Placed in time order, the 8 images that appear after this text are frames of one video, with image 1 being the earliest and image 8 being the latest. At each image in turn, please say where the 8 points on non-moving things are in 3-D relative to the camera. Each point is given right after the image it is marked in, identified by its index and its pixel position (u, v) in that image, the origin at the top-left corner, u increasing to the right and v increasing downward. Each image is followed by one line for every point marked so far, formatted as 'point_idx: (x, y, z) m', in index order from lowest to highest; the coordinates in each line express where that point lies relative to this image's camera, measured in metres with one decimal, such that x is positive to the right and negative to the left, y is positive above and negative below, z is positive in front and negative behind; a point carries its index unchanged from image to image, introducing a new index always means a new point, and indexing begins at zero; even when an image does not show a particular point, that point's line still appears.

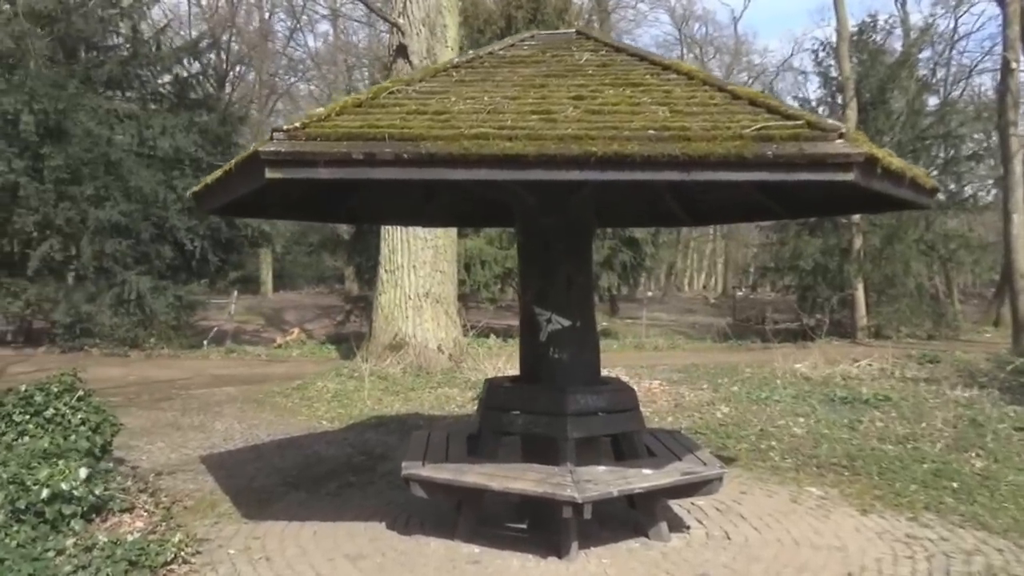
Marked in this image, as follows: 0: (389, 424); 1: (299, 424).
0: (-1.5, -1.7, +11.4) m
1: (-2.7, -1.8, +11.8) m
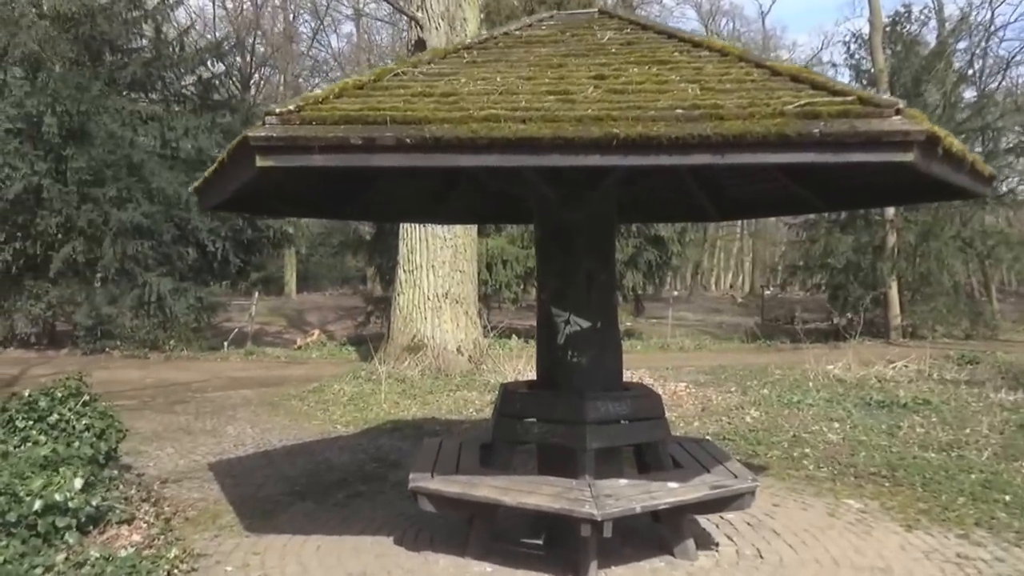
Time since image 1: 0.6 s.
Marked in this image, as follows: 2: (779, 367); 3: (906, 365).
0: (-1.3, -1.7, +11.0) m
1: (-2.5, -1.8, +11.4) m
2: (+5.2, -1.6, +17.9) m
3: (+7.3, -1.4, +17.0) m
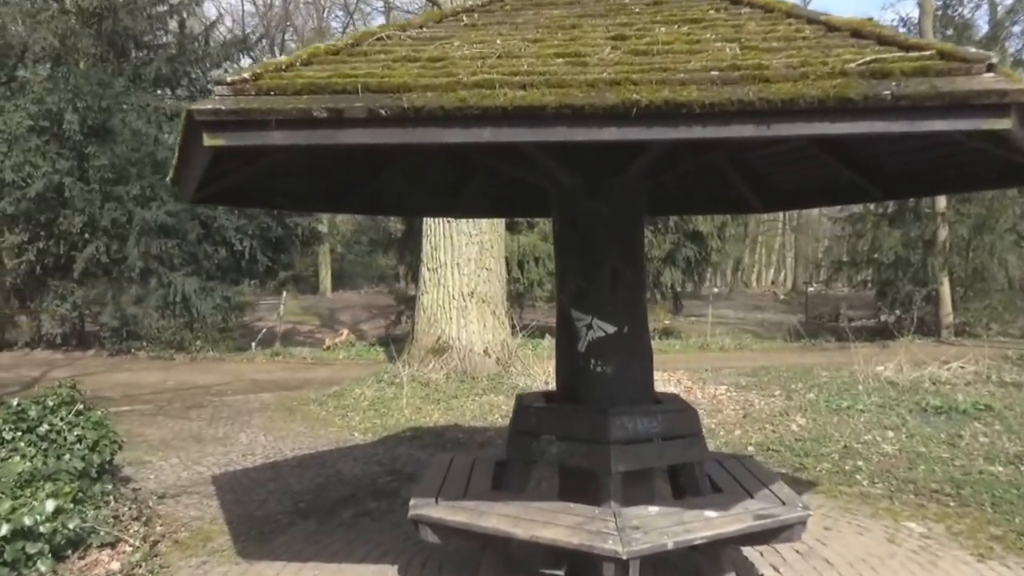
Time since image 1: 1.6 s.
0: (-1.0, -1.7, +10.4) m
1: (-2.2, -1.8, +10.8) m
2: (+5.8, -1.5, +17.0) m
3: (+7.9, -1.4, +16.0) m
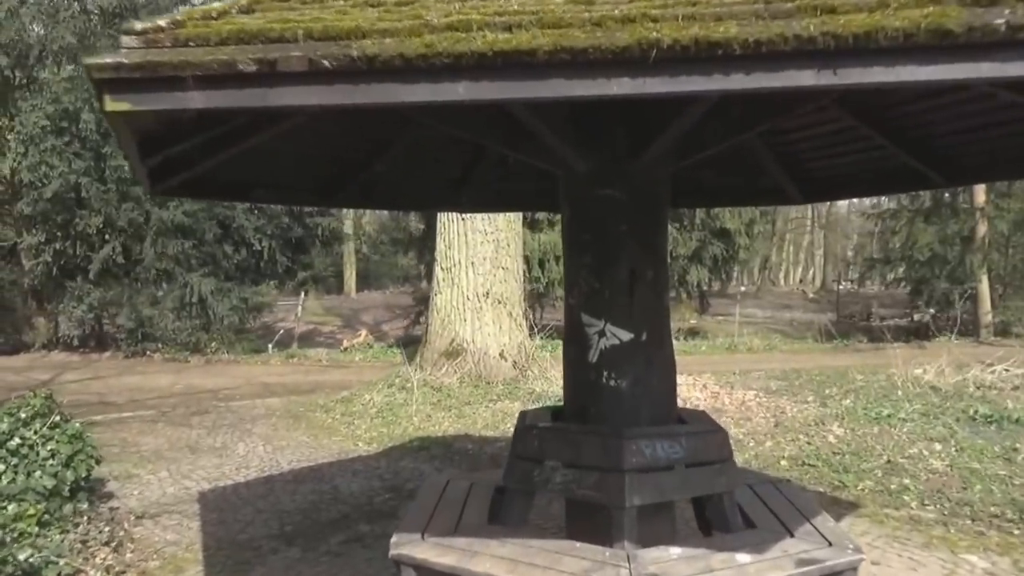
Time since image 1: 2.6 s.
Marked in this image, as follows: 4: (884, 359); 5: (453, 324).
0: (-0.8, -1.7, +9.7) m
1: (-2.0, -1.8, +10.2) m
2: (+6.2, -1.5, +16.1) m
3: (+8.2, -1.3, +15.1) m
4: (+7.4, -1.4, +18.2) m
5: (-0.9, -0.5, +13.4) m
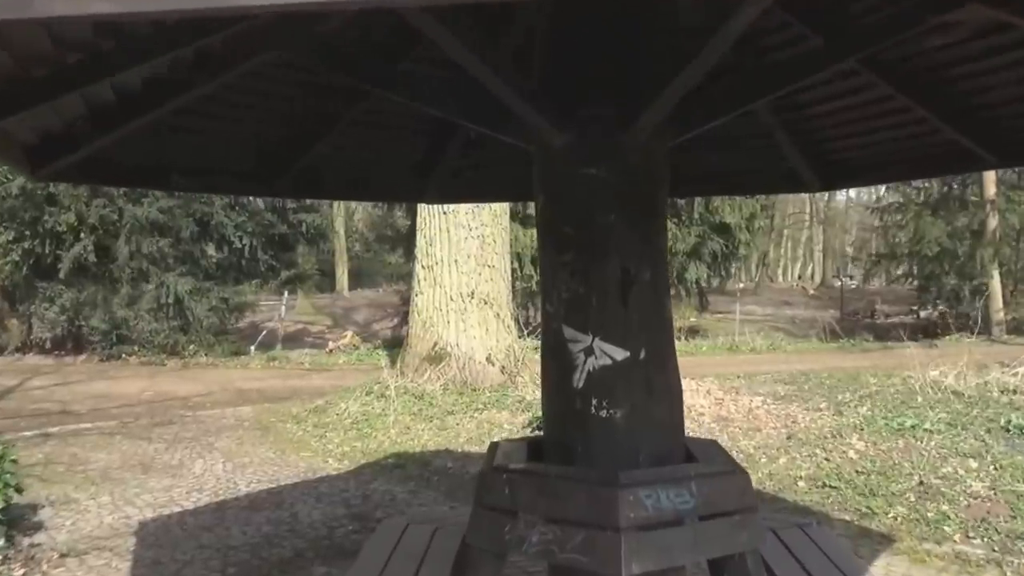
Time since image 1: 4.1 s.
0: (-1.0, -1.7, +8.7) m
1: (-2.1, -1.8, +9.2) m
2: (+6.0, -1.4, +15.2) m
3: (+8.0, -1.3, +14.1) m
4: (+7.3, -1.4, +17.2) m
5: (-1.0, -0.5, +12.4) m
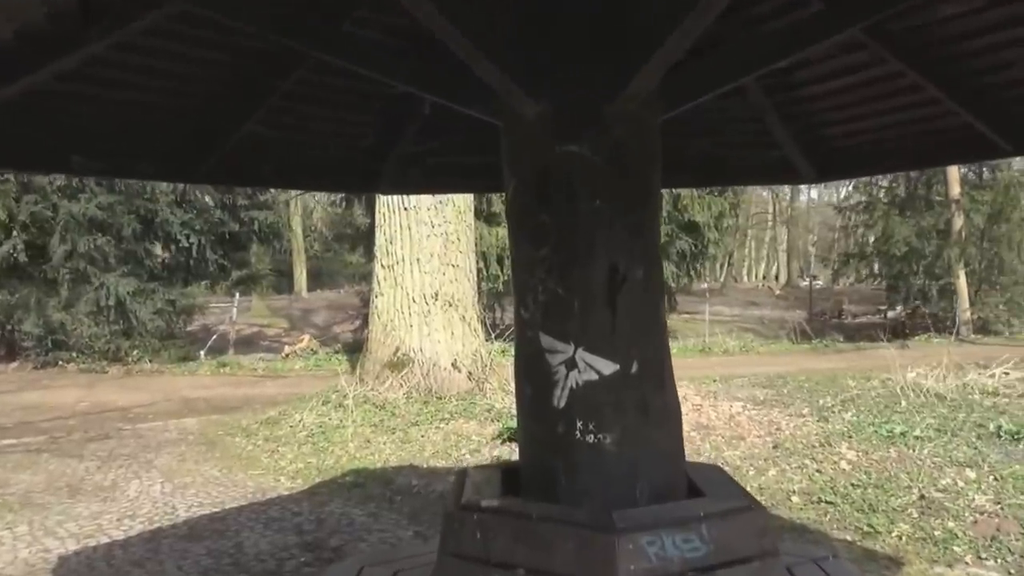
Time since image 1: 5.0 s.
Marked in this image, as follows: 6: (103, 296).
0: (-1.2, -1.7, +7.9) m
1: (-2.4, -1.8, +8.4) m
2: (+5.5, -1.4, +14.7) m
3: (+7.5, -1.3, +13.7) m
4: (+6.6, -1.3, +16.8) m
5: (-1.5, -0.5, +11.6) m
6: (-8.4, -0.2, +18.9) m
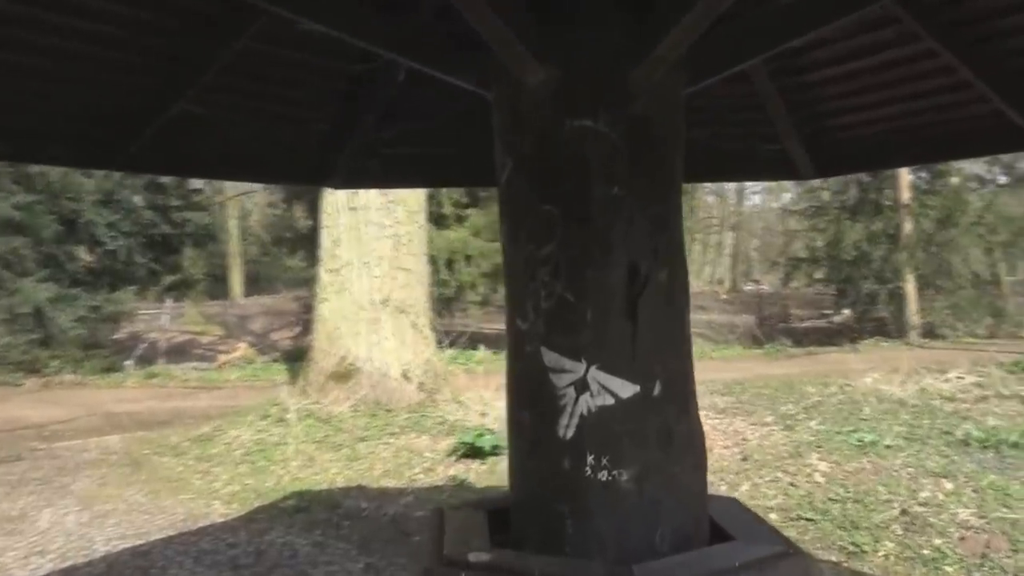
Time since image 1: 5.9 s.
0: (-1.6, -1.8, +7.2) m
1: (-2.8, -1.8, +7.6) m
2: (+4.7, -1.5, +14.4) m
3: (+6.8, -1.3, +13.6) m
4: (+5.7, -1.4, +16.6) m
5: (-2.0, -0.6, +10.9) m
6: (-9.4, -0.3, +17.7) m
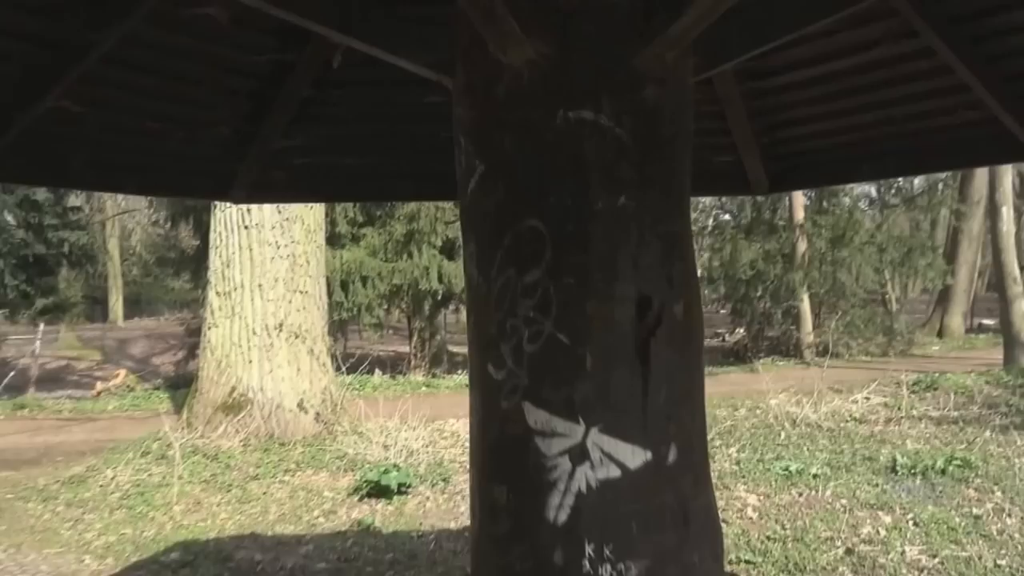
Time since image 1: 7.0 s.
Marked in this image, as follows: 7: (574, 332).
0: (-2.2, -2.0, +6.3) m
1: (-3.4, -2.0, +6.5) m
2: (+3.2, -1.8, +14.2) m
3: (+5.4, -1.6, +13.6) m
4: (+4.0, -1.8, +16.5) m
5: (-3.0, -0.9, +9.9) m
6: (-11.2, -0.7, +15.9) m
7: (+0.2, -0.1, +1.7) m
